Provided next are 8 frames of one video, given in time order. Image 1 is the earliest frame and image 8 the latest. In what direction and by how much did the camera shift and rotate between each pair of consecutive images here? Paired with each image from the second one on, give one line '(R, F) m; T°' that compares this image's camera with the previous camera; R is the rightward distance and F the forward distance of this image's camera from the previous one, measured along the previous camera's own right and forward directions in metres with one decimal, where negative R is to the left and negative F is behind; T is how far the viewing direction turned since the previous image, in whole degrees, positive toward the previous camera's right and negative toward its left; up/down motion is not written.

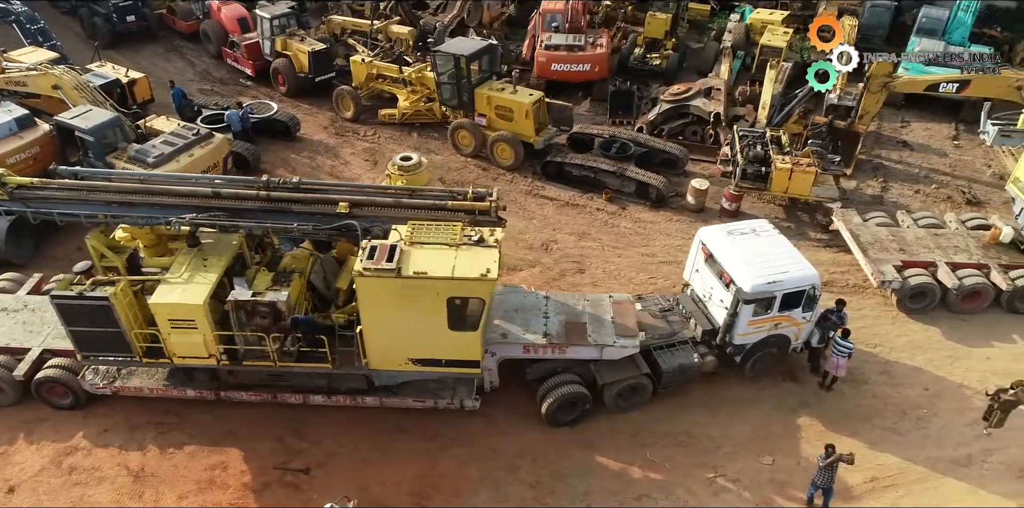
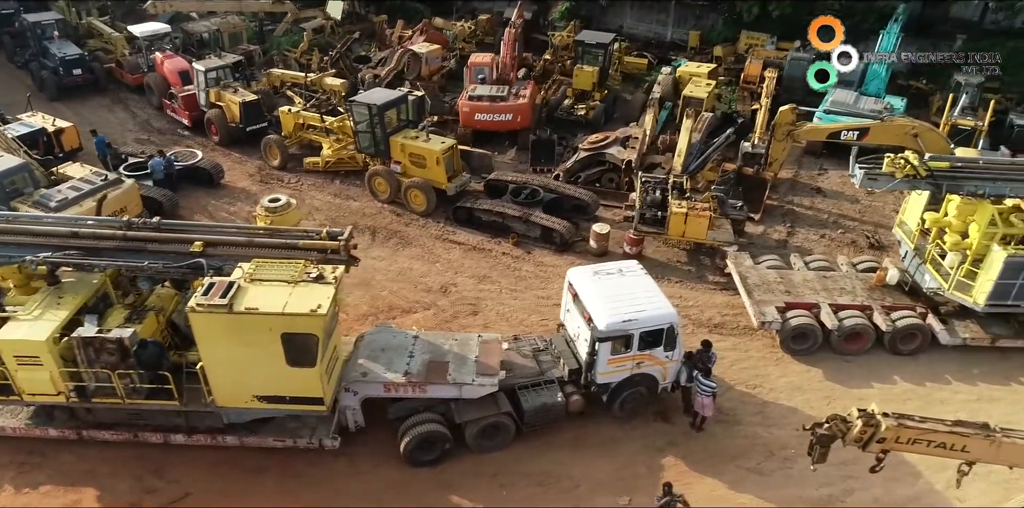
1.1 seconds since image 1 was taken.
(+2.0, -0.2) m; 0°
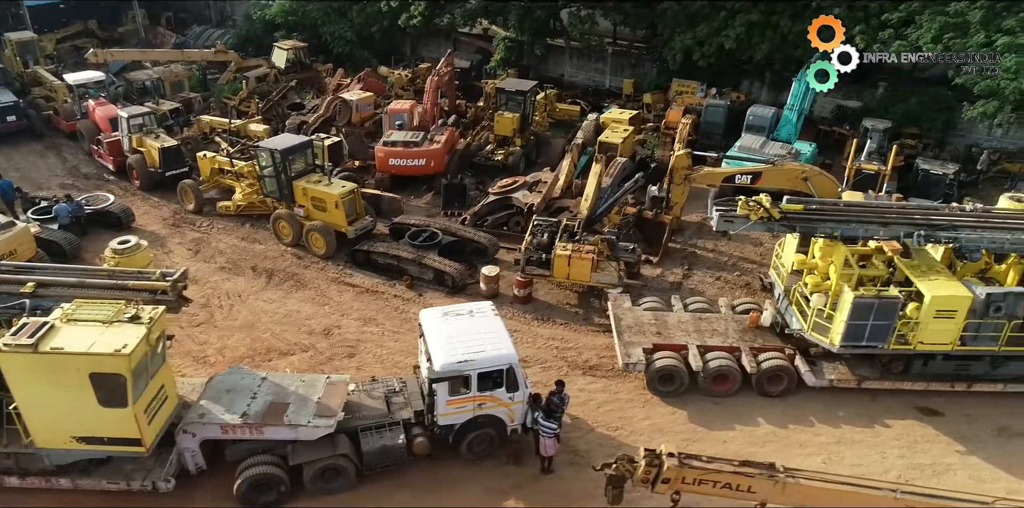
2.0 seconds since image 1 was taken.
(+2.3, -0.1) m; 0°
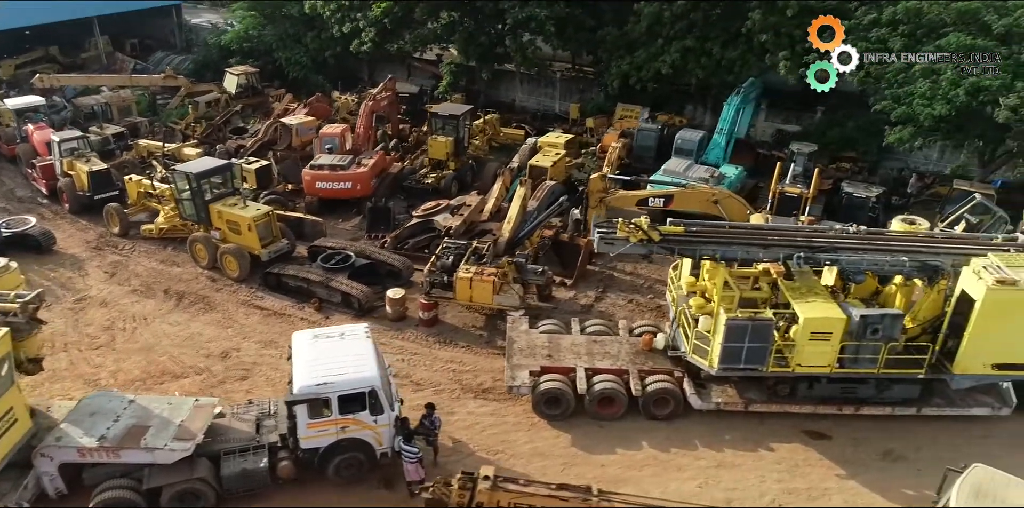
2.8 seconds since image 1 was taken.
(+2.0, 0.0) m; 0°
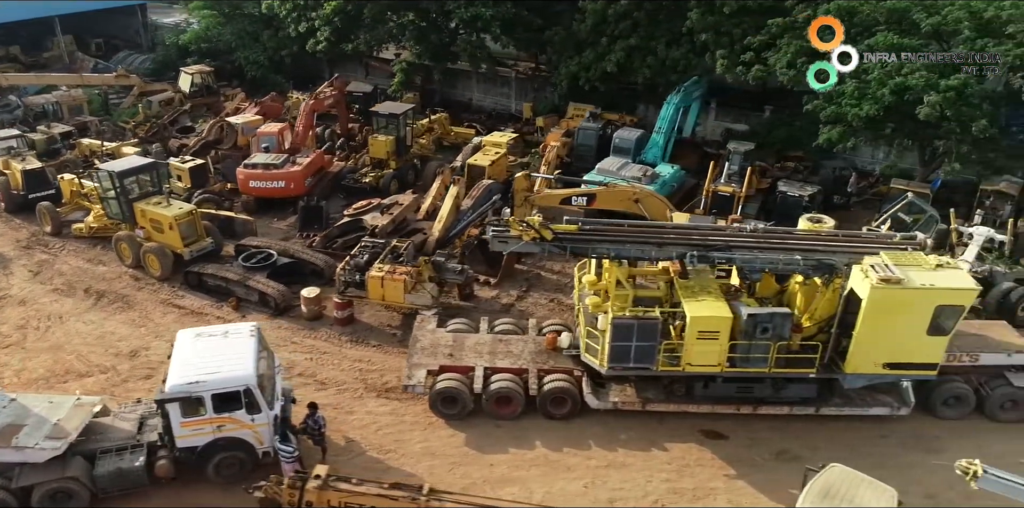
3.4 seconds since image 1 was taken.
(+1.8, +0.1) m; 0°
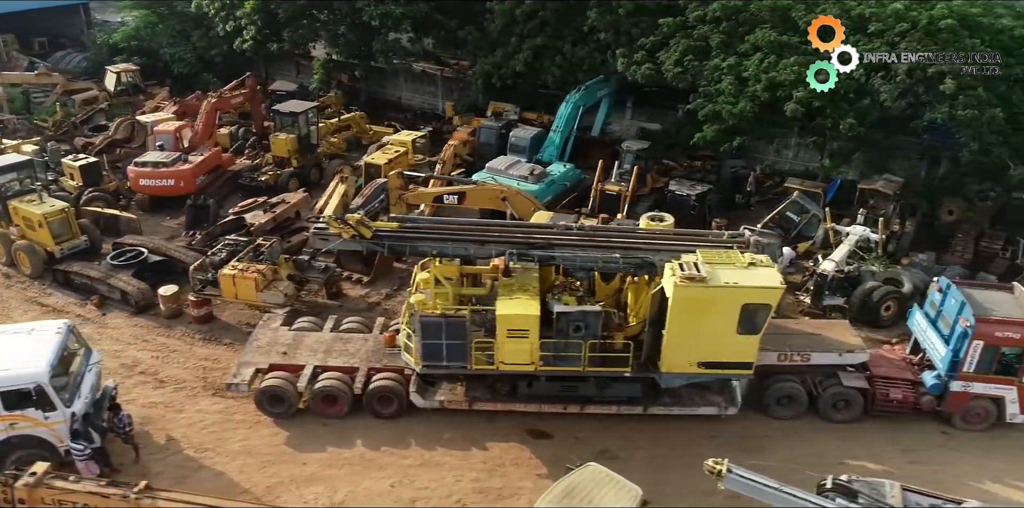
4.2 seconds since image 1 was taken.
(+3.0, +0.1) m; 0°
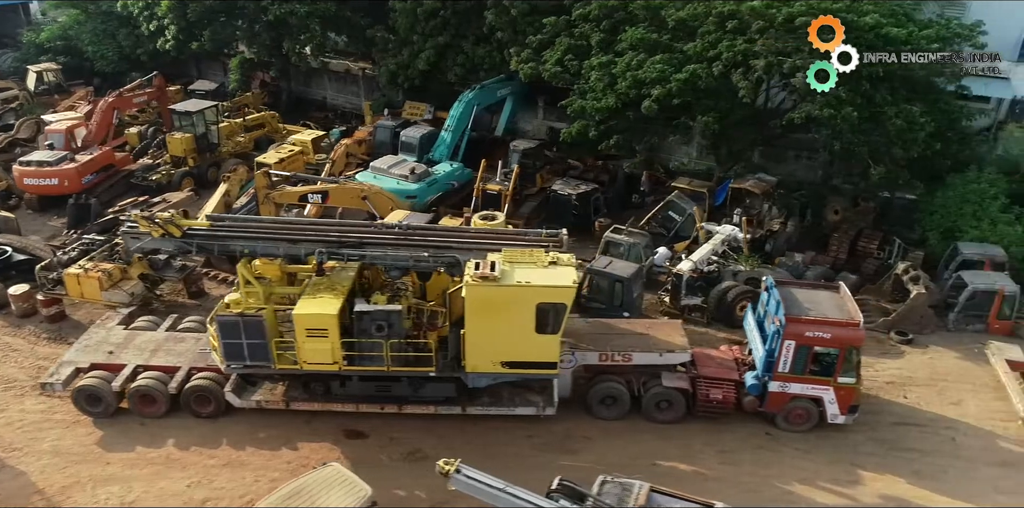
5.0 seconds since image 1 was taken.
(+3.1, +0.1) m; 0°
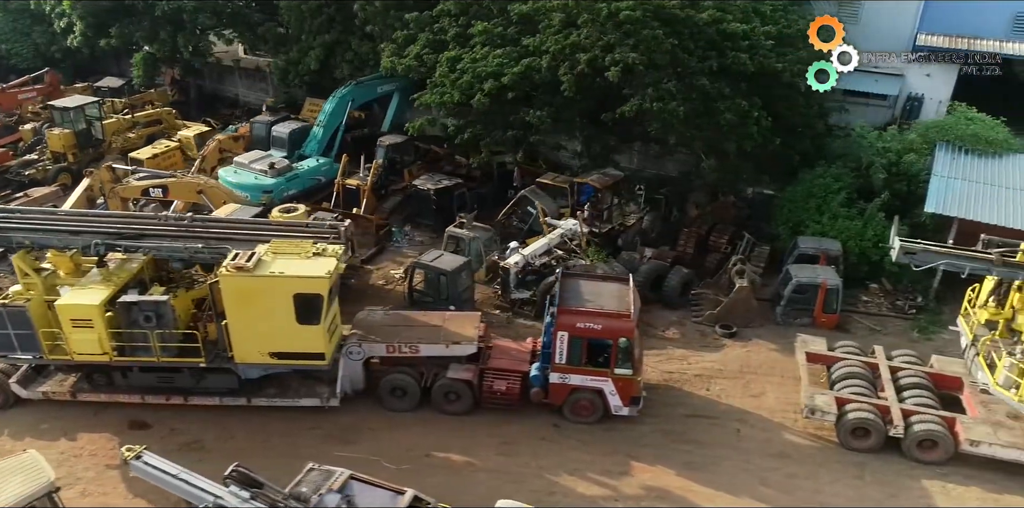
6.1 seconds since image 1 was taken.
(+3.6, 0.0) m; 0°
